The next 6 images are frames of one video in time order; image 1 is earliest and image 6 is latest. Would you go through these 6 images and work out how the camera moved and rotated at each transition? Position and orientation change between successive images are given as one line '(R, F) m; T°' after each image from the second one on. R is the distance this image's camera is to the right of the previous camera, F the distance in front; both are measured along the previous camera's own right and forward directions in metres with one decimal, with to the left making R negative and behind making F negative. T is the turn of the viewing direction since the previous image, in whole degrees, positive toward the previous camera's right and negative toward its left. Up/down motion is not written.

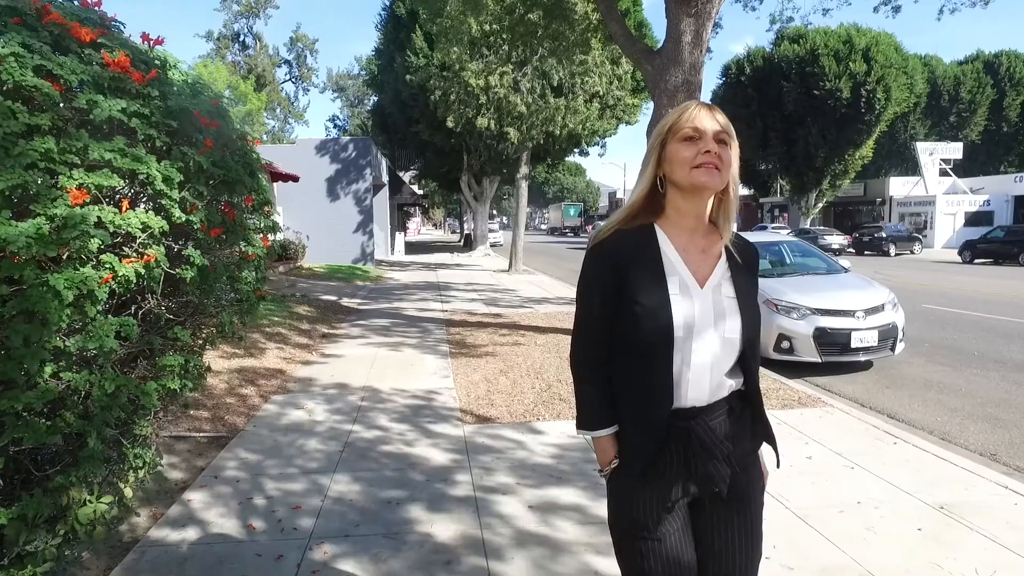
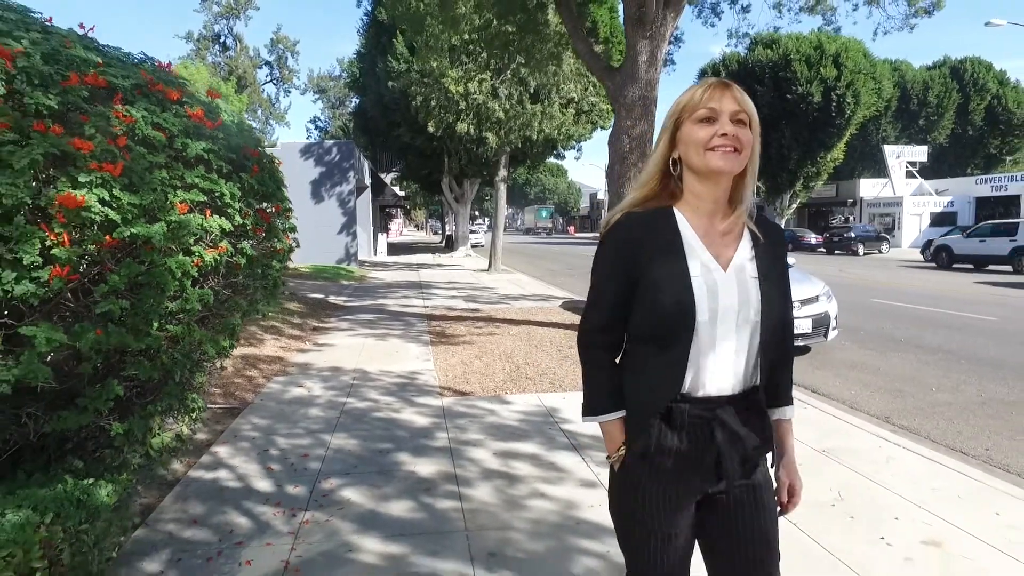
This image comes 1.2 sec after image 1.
(+0.1, -1.0) m; +1°
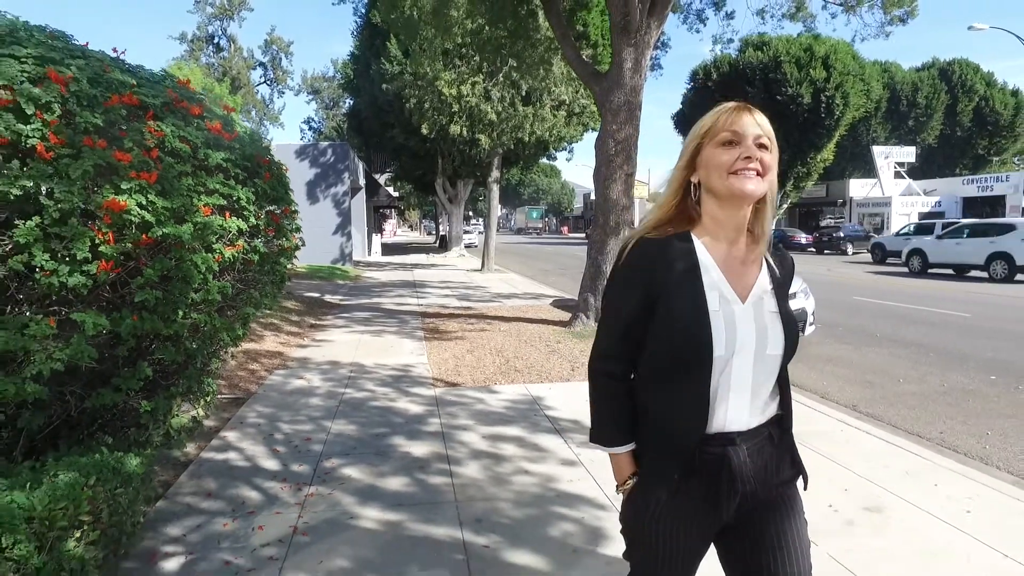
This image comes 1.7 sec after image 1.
(0.0, -0.4) m; 0°
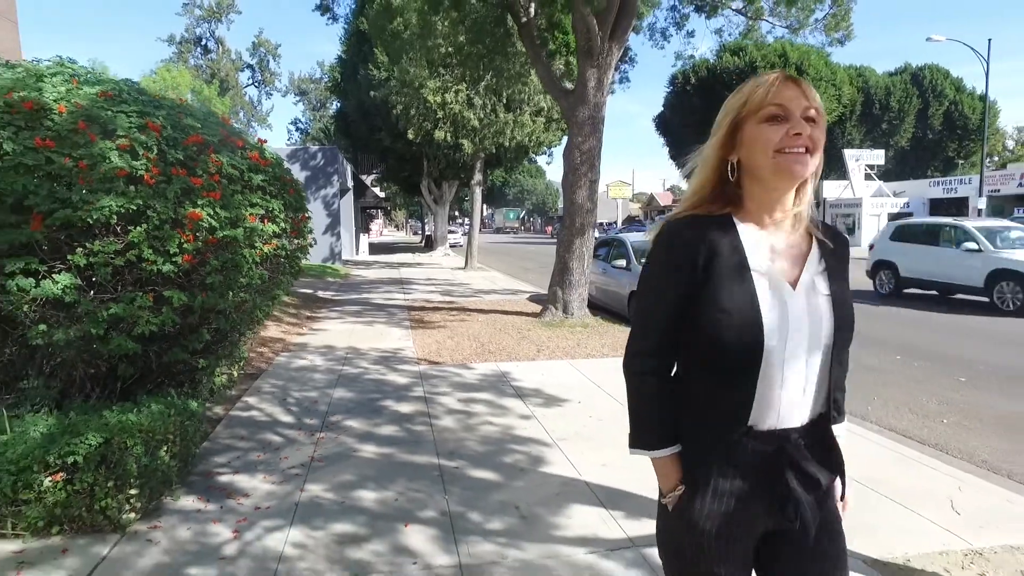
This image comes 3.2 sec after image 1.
(+0.2, -1.3) m; +1°
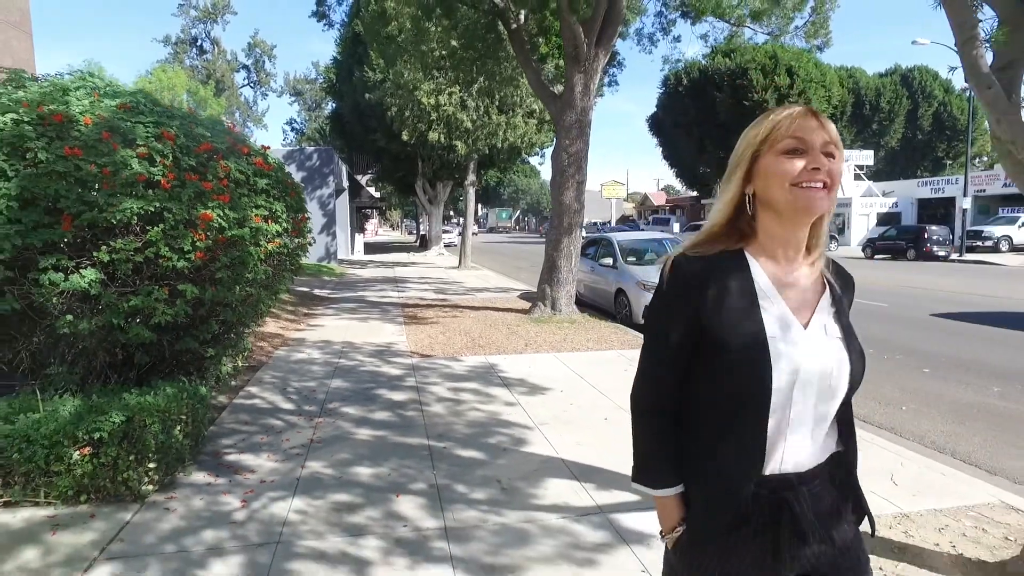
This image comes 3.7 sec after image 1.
(+0.1, -0.5) m; 0°
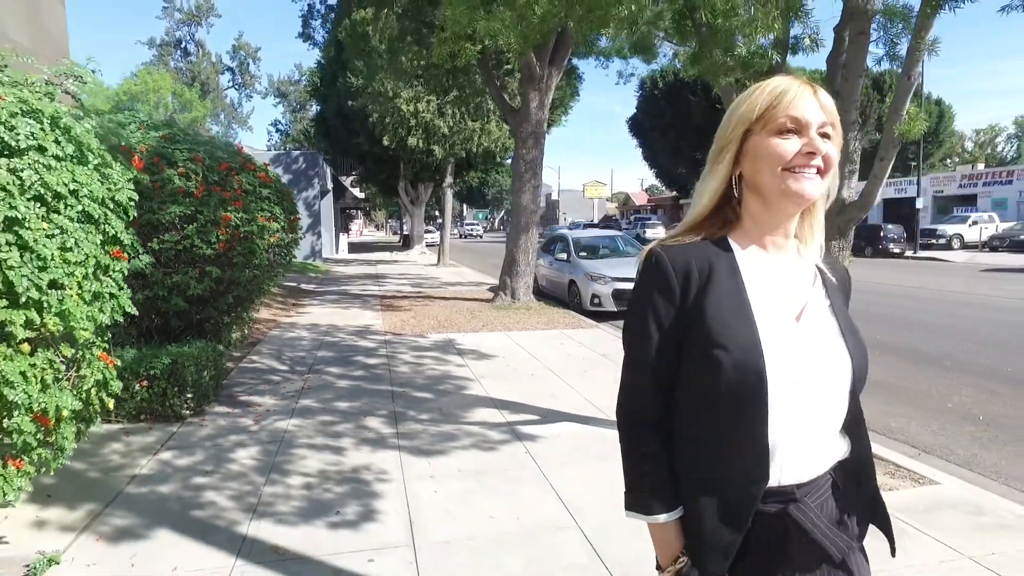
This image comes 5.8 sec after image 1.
(+0.4, -1.8) m; +1°
